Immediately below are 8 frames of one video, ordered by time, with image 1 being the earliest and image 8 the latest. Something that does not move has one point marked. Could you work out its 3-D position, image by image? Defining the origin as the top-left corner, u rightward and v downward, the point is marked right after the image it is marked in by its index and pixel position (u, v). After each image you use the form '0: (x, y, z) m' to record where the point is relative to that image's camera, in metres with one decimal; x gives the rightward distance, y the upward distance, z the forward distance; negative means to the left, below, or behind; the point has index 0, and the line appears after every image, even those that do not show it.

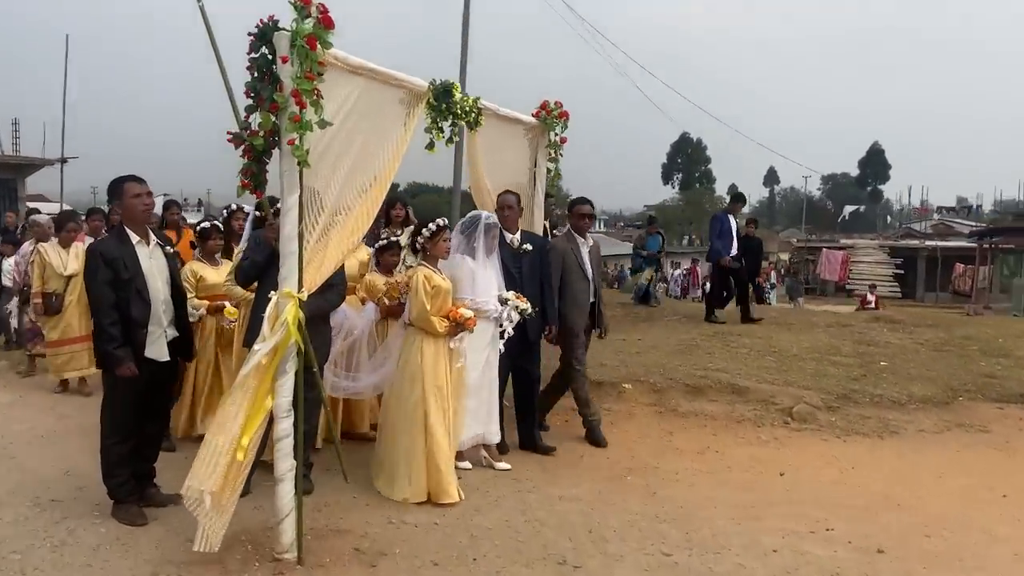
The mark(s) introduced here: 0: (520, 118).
0: (+0.1, +1.5, +6.9) m
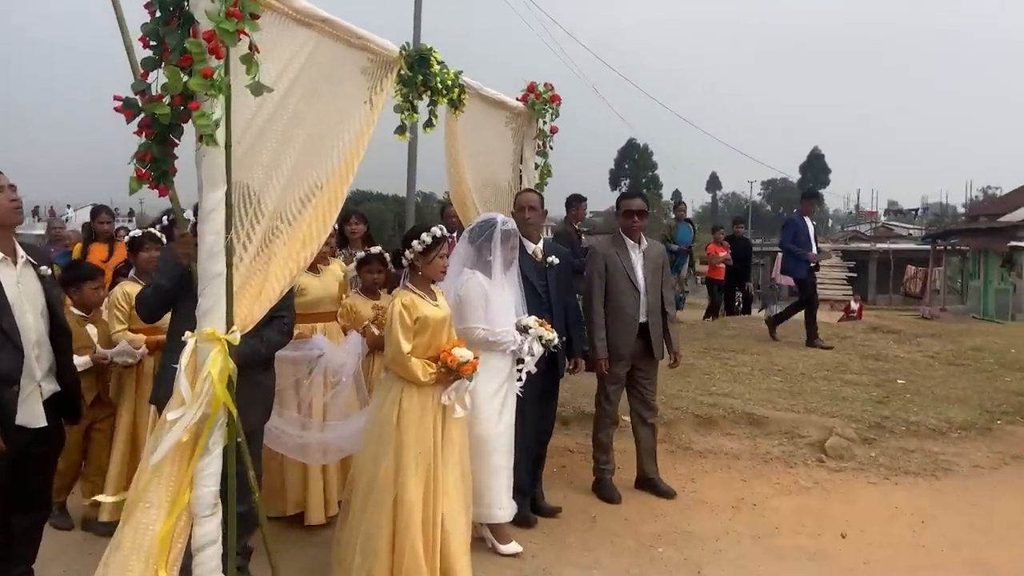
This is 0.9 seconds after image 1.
0: (-0.1, +1.4, +5.7) m
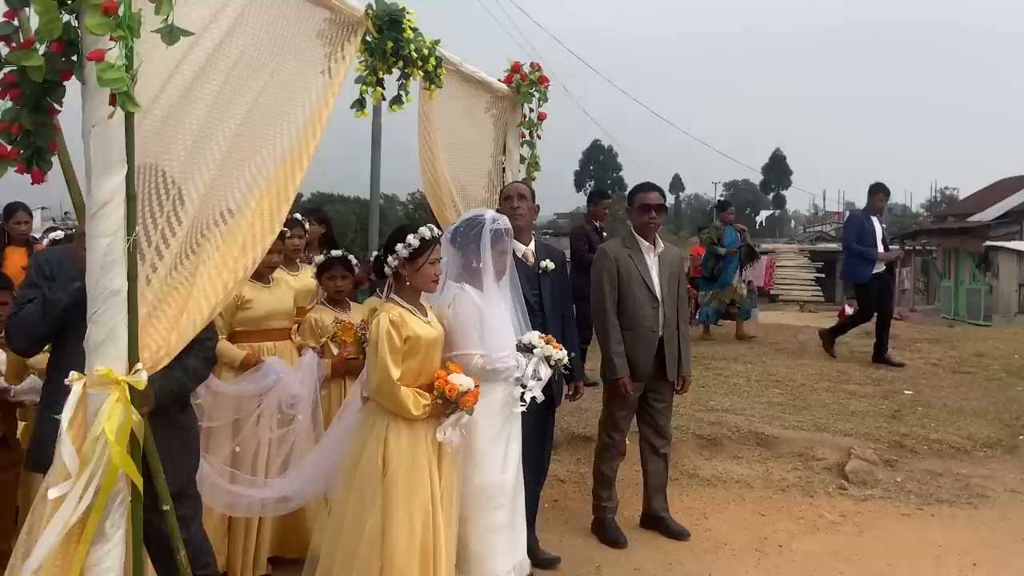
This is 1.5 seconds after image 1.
0: (-0.2, +1.3, +4.9) m
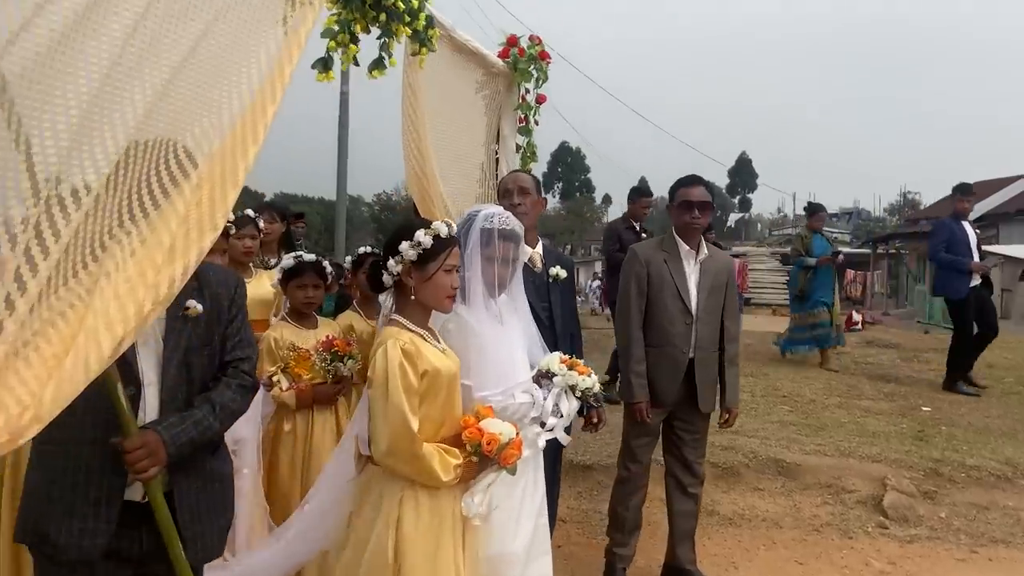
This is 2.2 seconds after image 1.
0: (-0.2, +1.3, +4.1) m
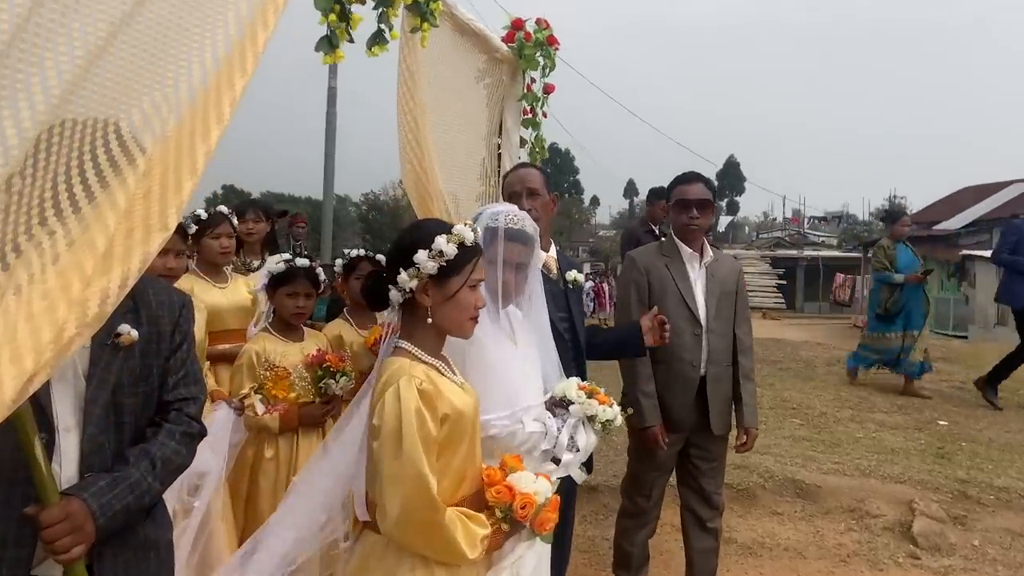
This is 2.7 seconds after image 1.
0: (-0.1, +1.2, +3.7) m
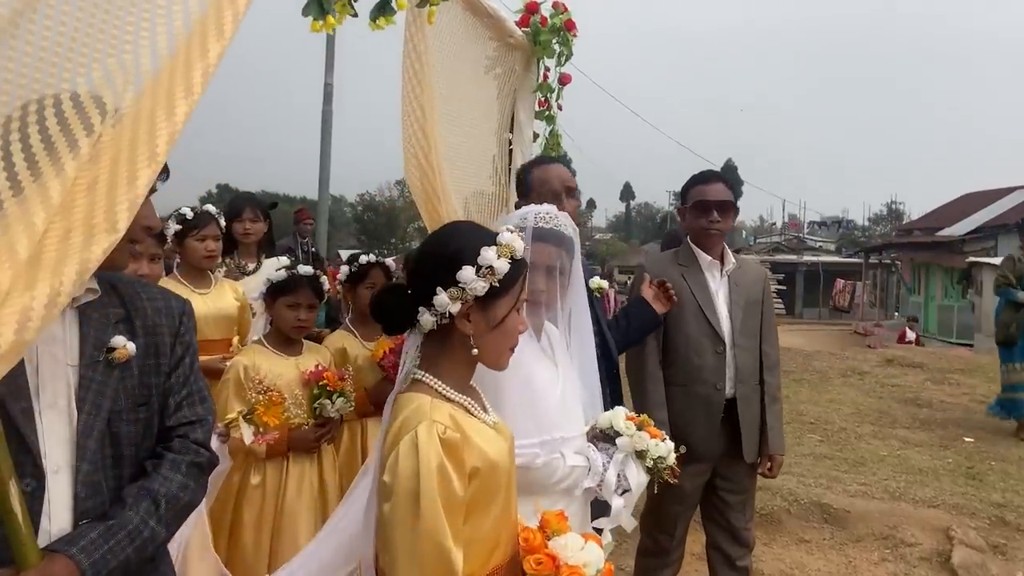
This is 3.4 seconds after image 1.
0: (-0.1, +1.2, +3.3) m
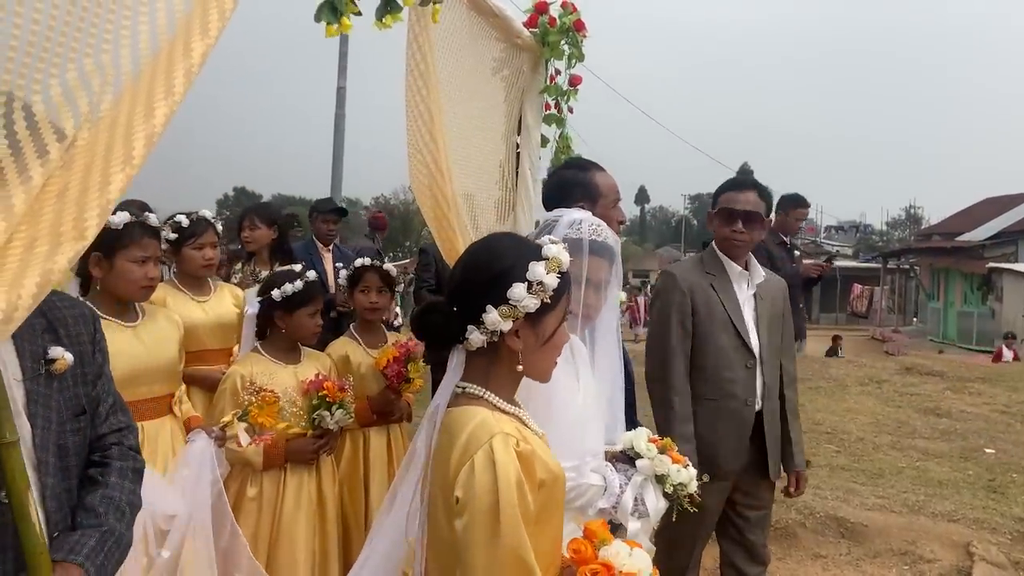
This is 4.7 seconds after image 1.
0: (0.0, +1.1, +3.2) m
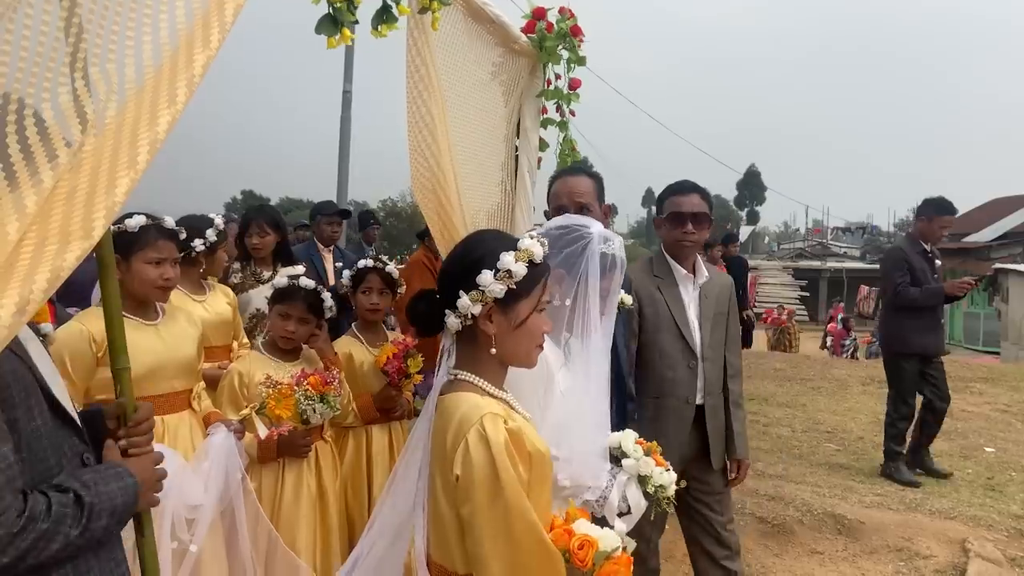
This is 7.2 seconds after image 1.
0: (0.0, +1.1, +3.3) m
